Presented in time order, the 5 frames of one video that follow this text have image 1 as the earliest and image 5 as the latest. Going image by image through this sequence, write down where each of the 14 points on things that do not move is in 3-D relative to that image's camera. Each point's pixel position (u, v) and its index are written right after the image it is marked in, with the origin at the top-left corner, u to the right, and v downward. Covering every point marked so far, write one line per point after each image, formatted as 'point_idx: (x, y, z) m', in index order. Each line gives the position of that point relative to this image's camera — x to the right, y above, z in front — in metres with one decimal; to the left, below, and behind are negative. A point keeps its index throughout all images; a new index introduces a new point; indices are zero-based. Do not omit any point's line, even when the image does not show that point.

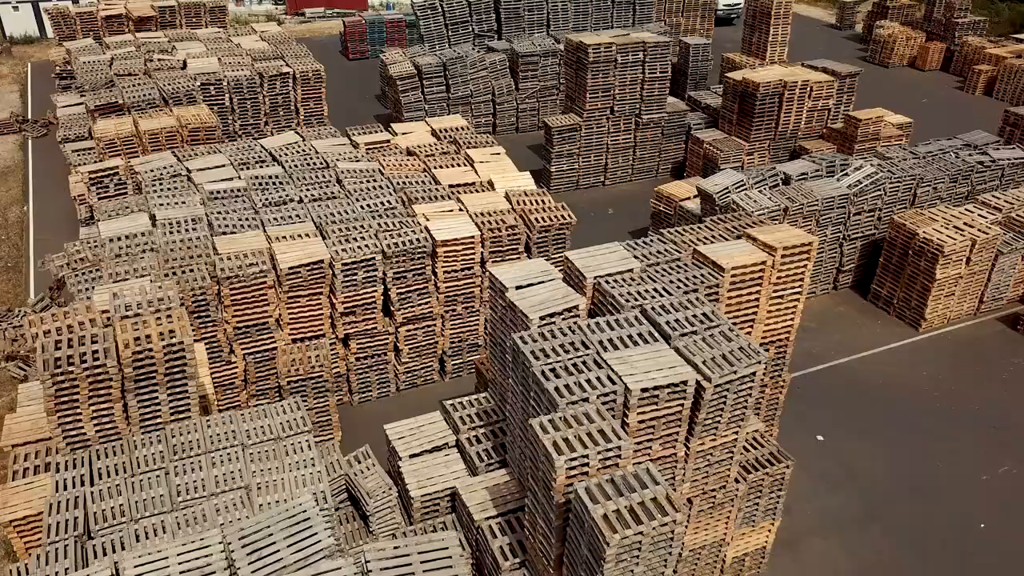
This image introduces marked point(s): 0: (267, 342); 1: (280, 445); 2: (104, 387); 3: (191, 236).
0: (-5.7, -1.3, +17.5) m
1: (-3.8, -2.6, +12.3) m
2: (-6.6, -1.6, +12.0) m
3: (-7.9, +1.3, +18.2) m
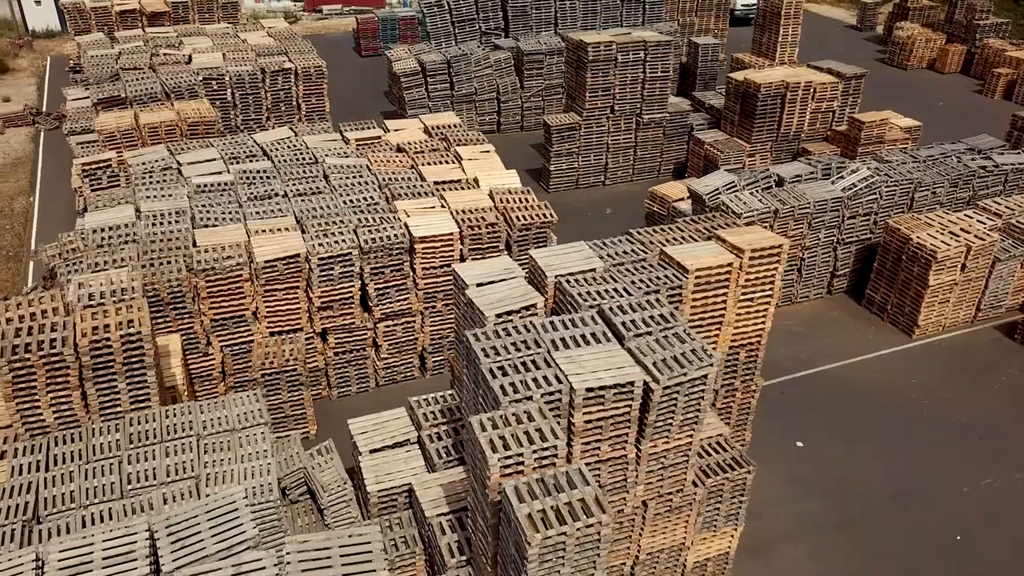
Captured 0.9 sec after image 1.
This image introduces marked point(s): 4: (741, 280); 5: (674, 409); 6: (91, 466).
0: (-6.3, -1.1, +17.6) m
1: (-4.6, -2.5, +12.4) m
2: (-7.4, -1.4, +12.1) m
3: (-8.4, +1.5, +18.4) m
4: (+4.3, +0.2, +14.1) m
5: (+2.5, -1.8, +11.3) m
6: (-6.5, -2.8, +11.6) m
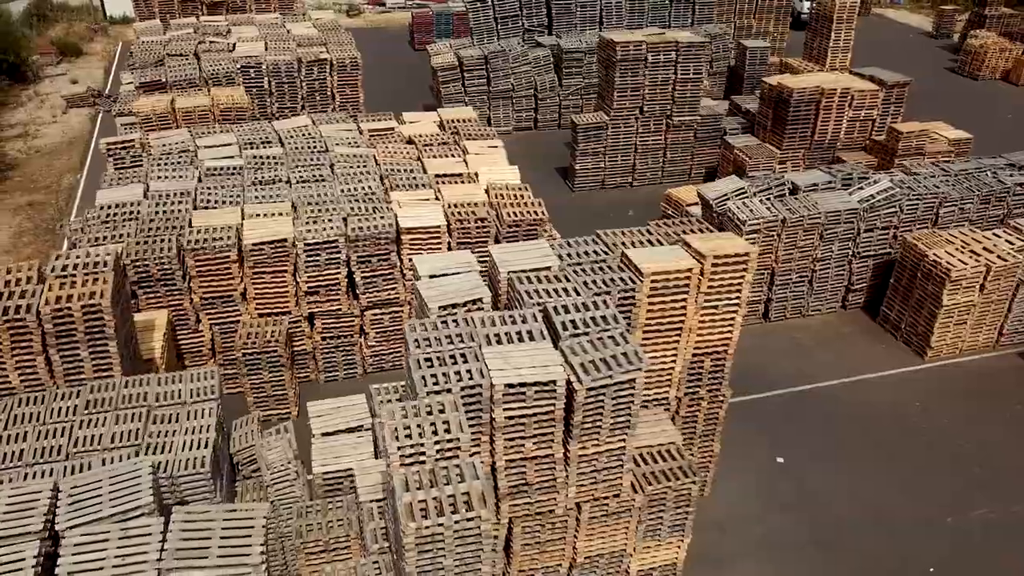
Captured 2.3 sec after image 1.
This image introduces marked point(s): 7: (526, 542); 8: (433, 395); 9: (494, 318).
0: (-6.9, -0.6, +18.2) m
1: (-5.6, -2.1, +12.8) m
2: (-8.4, -0.9, +12.8) m
3: (-8.7, +2.1, +19.1) m
4: (+3.5, 0.0, +13.7) m
5: (+1.3, -1.8, +11.2) m
6: (-7.6, -2.3, +12.2) m
7: (+0.2, -4.2, +12.4) m
8: (-1.1, -1.5, +10.7) m
9: (-0.3, -0.5, +12.2) m
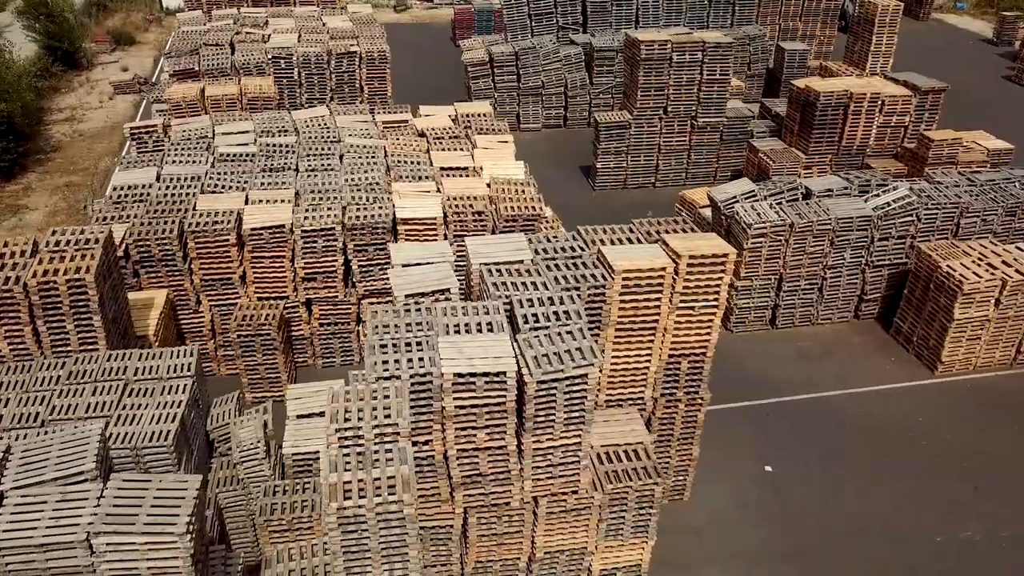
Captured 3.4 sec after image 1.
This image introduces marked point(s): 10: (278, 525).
0: (-7.1, -0.2, +18.6) m
1: (-6.3, -1.7, +13.2) m
2: (-8.9, -0.4, +13.4) m
3: (-8.8, +2.6, +19.7) m
4: (+3.0, 0.0, +13.6) m
5: (+0.6, -1.8, +11.2) m
6: (-8.3, -1.8, +12.7) m
7: (-0.5, -4.1, +12.4) m
8: (-1.9, -1.4, +10.9) m
9: (-0.9, -0.3, +12.2) m
10: (-4.0, -4.0, +12.7) m
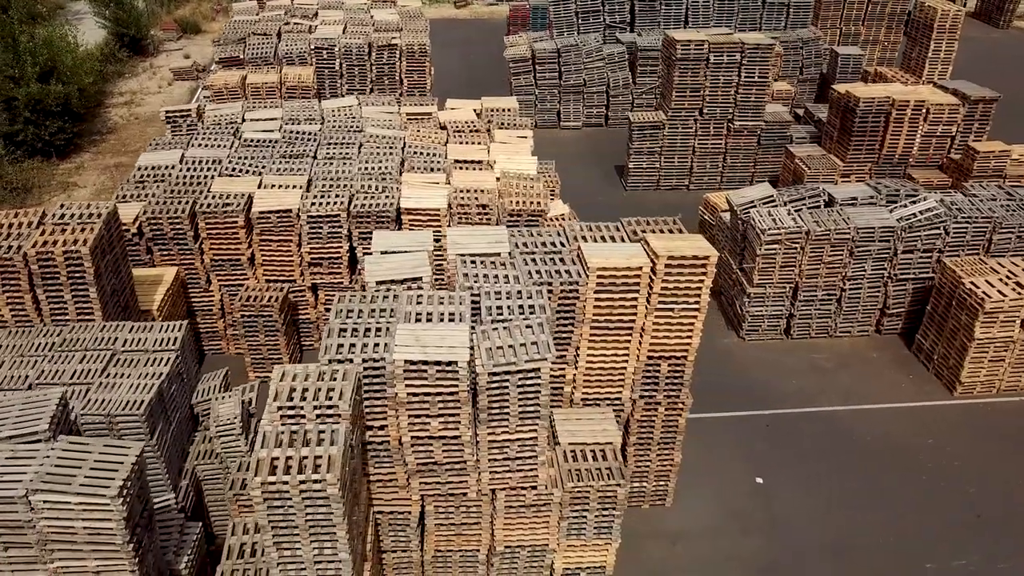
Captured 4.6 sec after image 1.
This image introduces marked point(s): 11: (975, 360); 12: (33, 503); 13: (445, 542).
0: (-7.1, +0.3, +19.2) m
1: (-6.8, -1.3, +13.7) m
2: (-9.3, +0.2, +14.1) m
3: (-8.5, +3.1, +20.4) m
4: (+2.6, 0.0, +13.4) m
5: (-0.1, -1.6, +11.1) m
6: (-8.8, -1.3, +13.4) m
7: (-1.2, -3.9, +12.5) m
8: (-2.6, -1.1, +11.0) m
9: (-1.4, -0.2, +12.3) m
10: (-4.7, -3.7, +13.0) m
11: (+12.1, -1.9, +19.5) m
12: (-6.0, -2.7, +9.3) m
13: (-1.2, -4.4, +12.8) m
